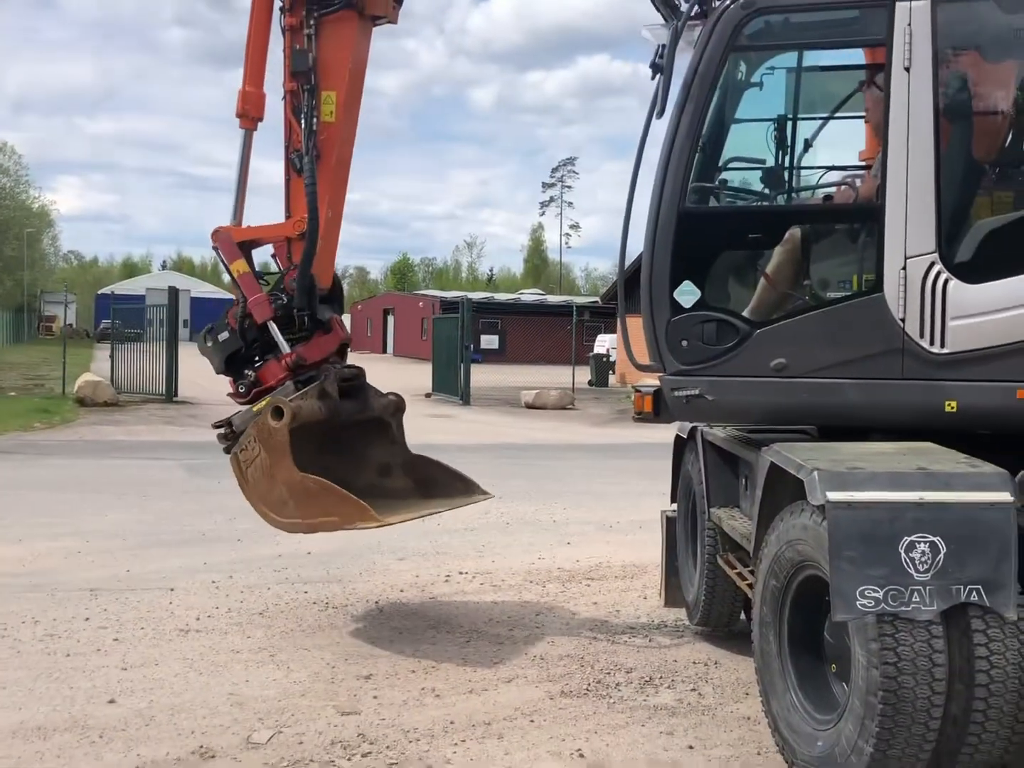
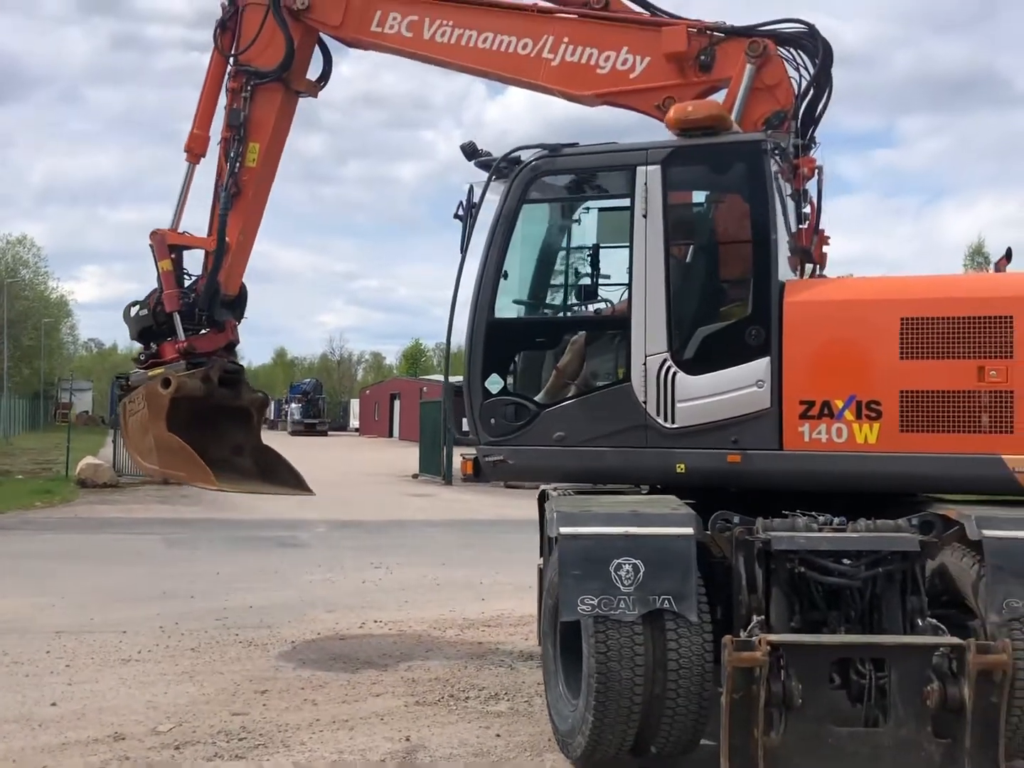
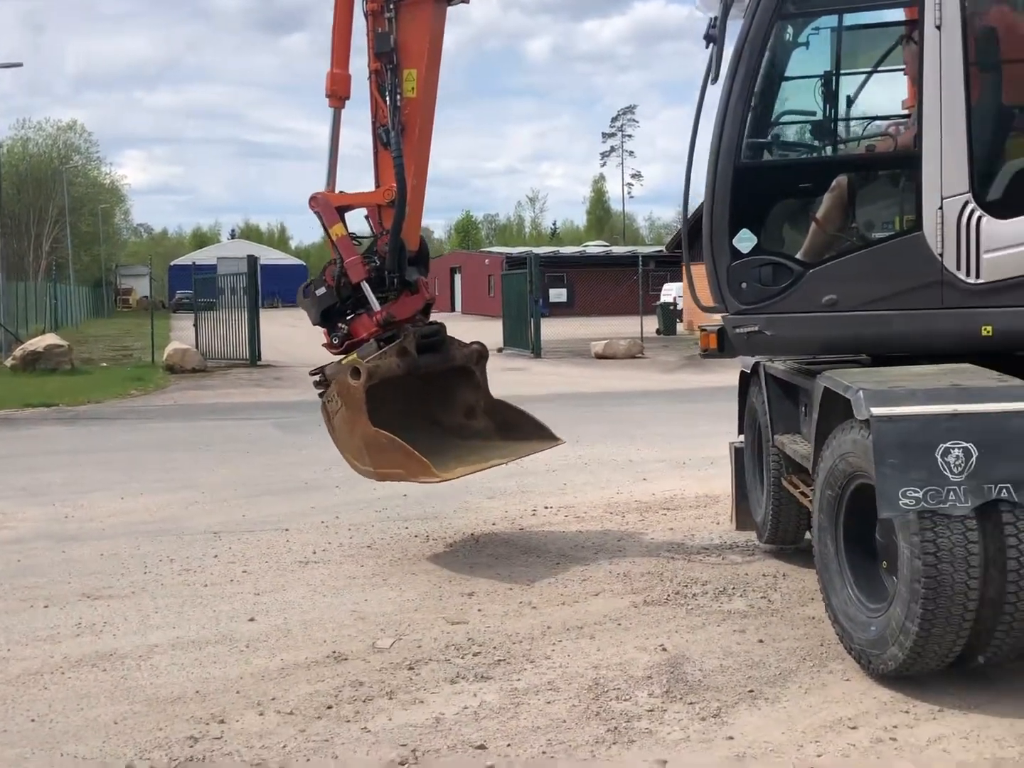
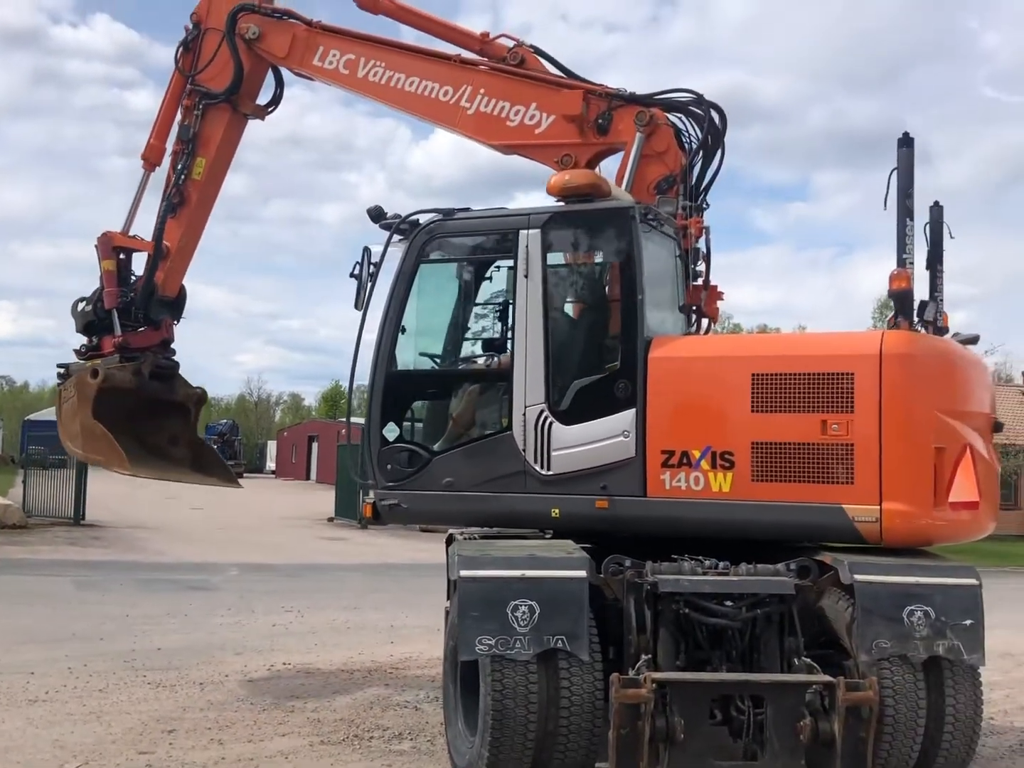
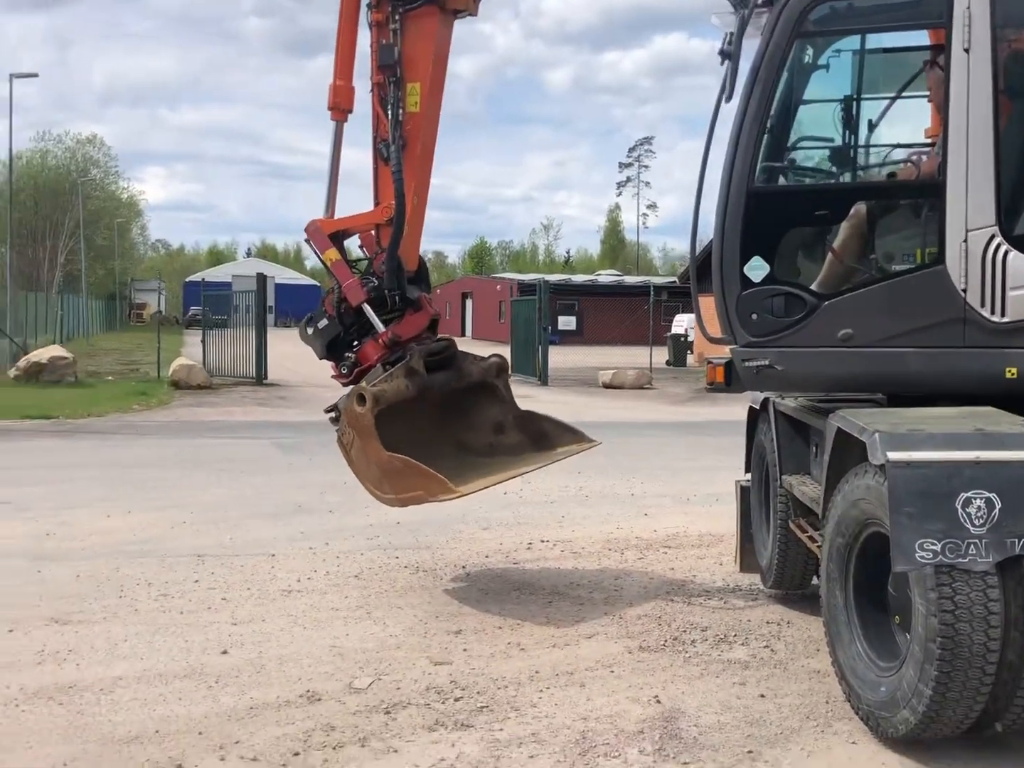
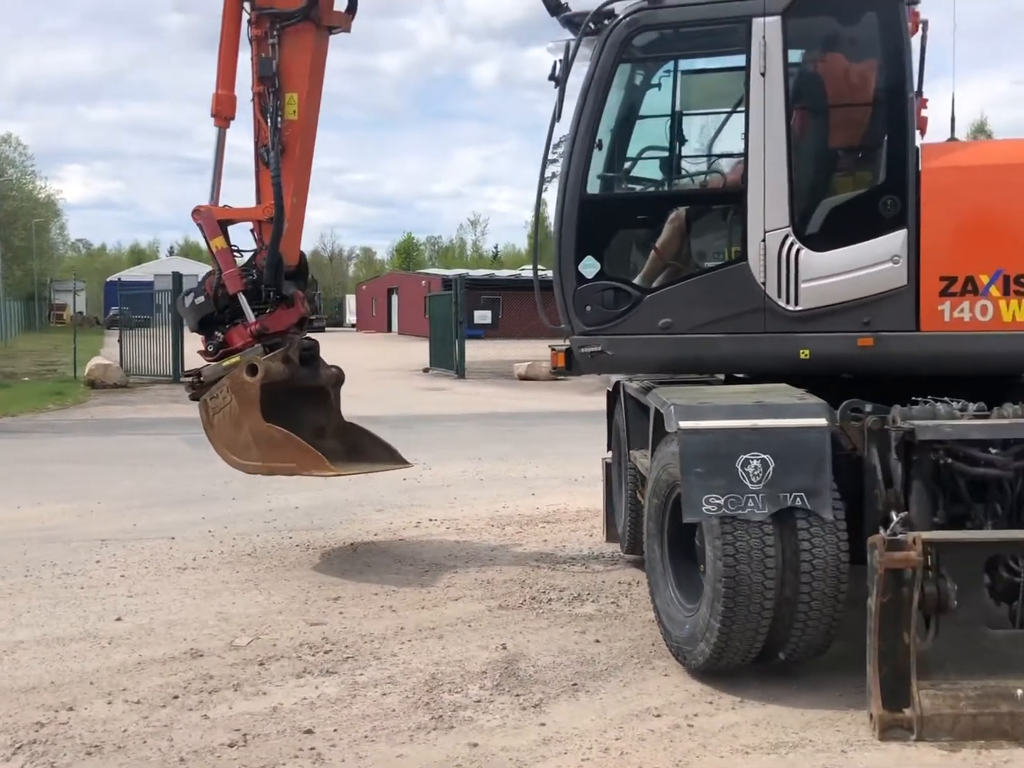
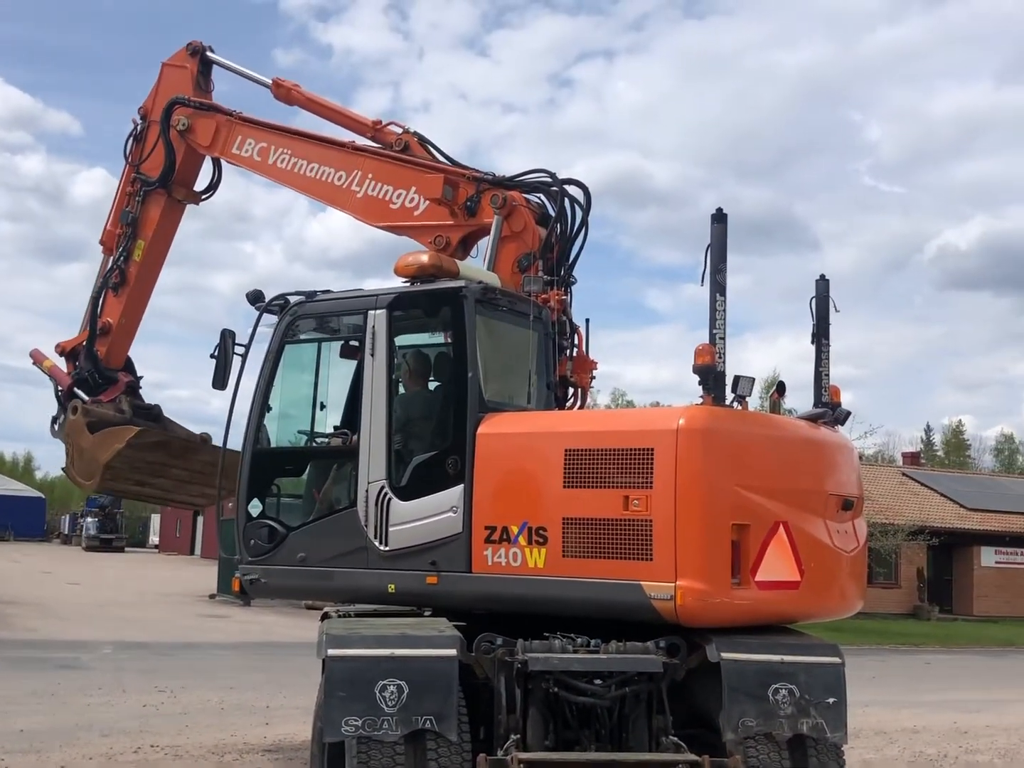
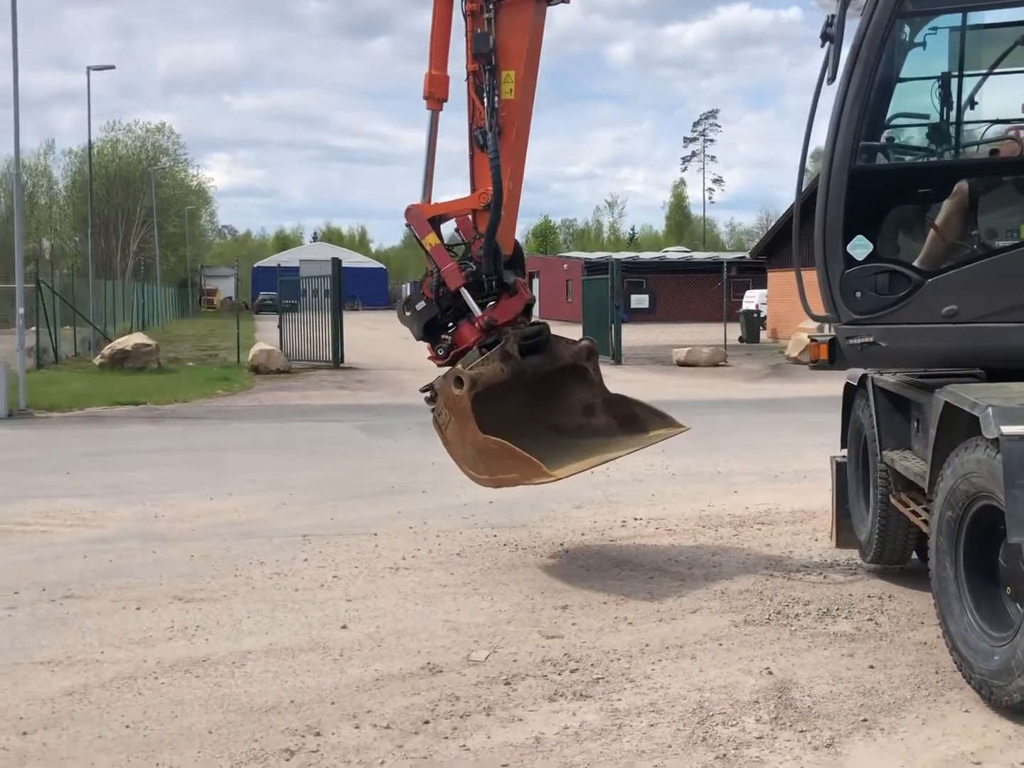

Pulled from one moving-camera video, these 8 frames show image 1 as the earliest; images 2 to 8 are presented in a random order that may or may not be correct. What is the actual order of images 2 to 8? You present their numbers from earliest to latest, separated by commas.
5, 8, 3, 6, 2, 4, 7
